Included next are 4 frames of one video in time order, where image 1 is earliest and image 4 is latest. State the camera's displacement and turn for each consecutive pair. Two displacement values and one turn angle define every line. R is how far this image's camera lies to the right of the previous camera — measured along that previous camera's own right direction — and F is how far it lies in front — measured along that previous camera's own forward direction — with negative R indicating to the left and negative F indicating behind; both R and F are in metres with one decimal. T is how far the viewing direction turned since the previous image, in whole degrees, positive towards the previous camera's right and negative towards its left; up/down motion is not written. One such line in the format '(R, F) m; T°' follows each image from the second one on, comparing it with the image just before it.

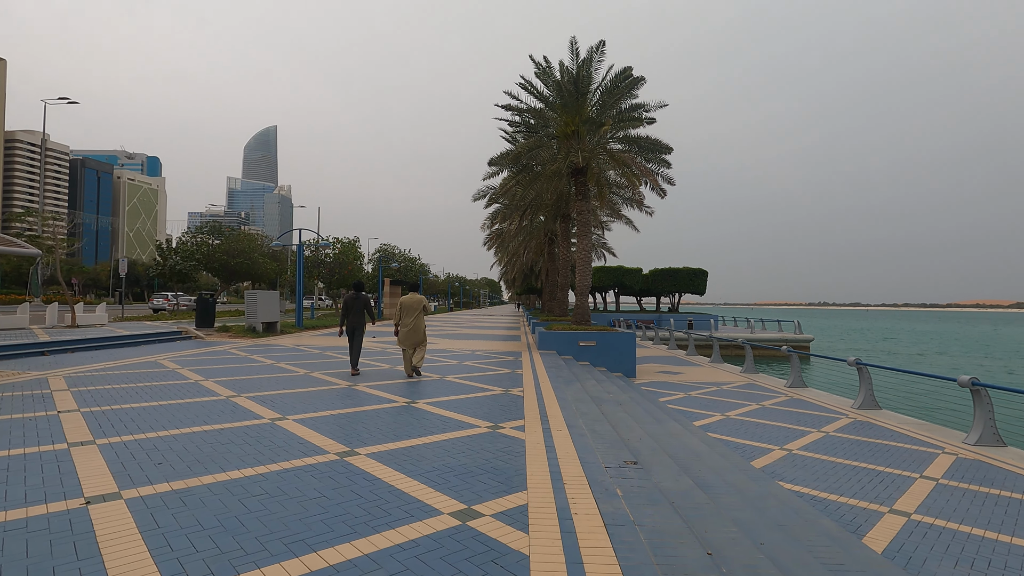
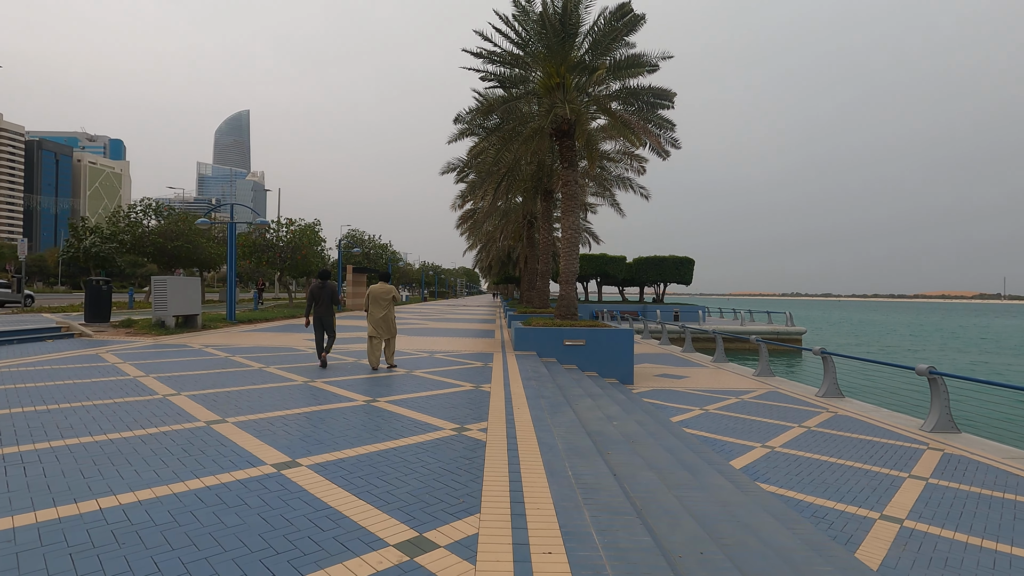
(+0.2, +2.5) m; +2°
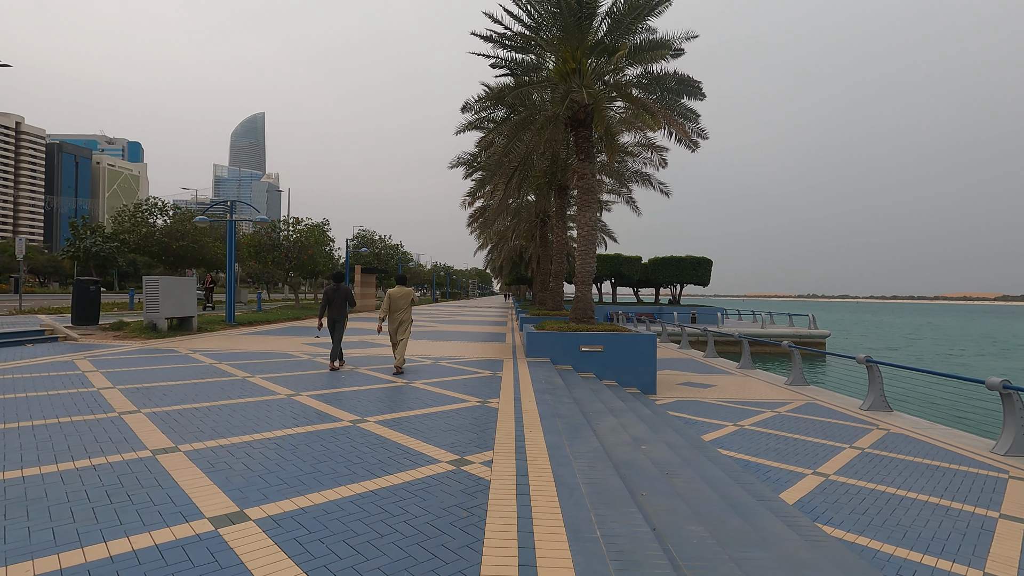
(0.0, +0.8) m; -1°
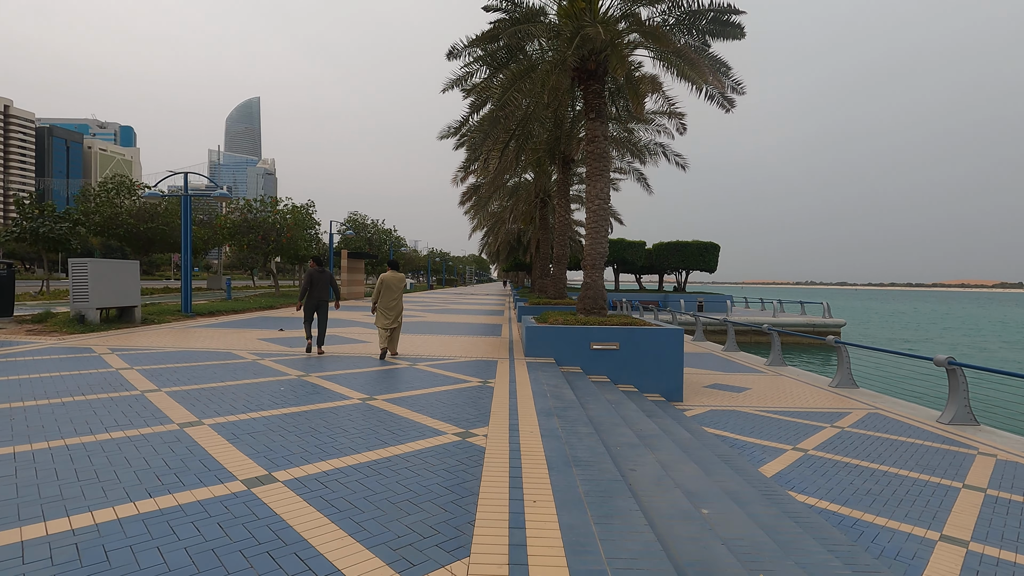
(0.0, +1.8) m; 0°
